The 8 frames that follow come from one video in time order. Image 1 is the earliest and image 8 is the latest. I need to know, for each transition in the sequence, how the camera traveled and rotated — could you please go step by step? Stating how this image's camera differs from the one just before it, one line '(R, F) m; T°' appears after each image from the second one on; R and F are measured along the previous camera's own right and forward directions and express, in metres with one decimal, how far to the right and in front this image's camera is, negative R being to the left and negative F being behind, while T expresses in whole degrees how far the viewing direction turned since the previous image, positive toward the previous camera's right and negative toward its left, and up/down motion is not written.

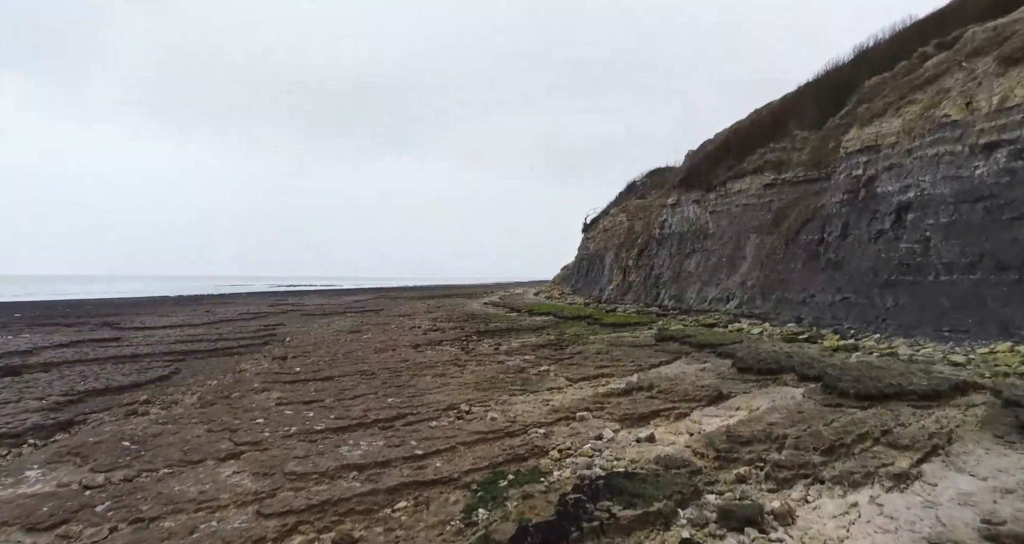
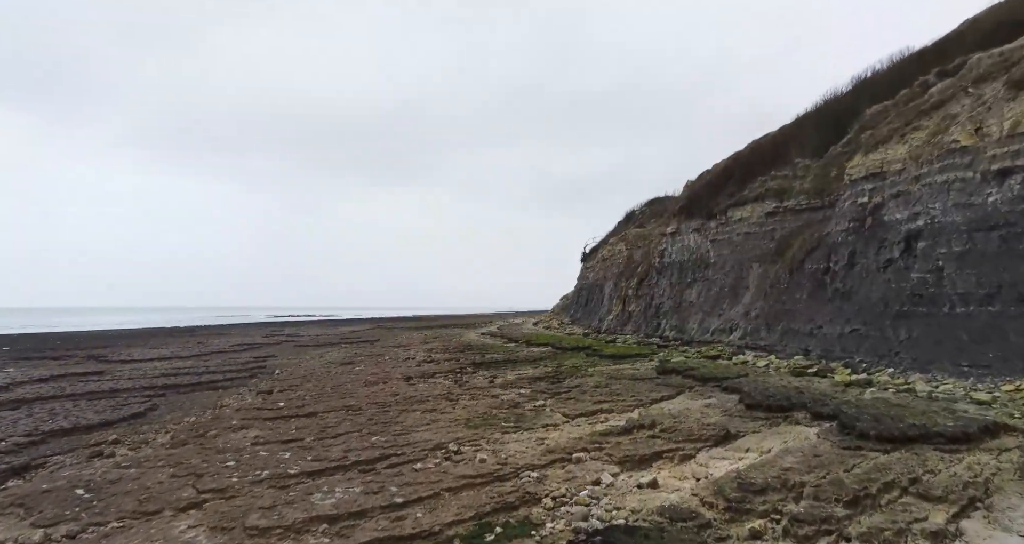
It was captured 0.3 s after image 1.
(+0.1, +0.5) m; 0°
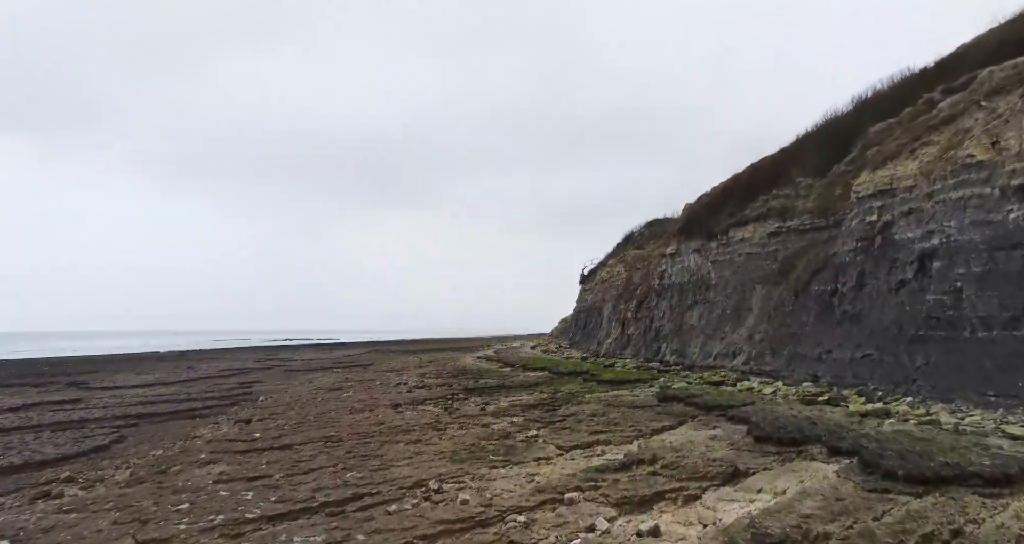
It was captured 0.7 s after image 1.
(+0.2, +0.7) m; 0°
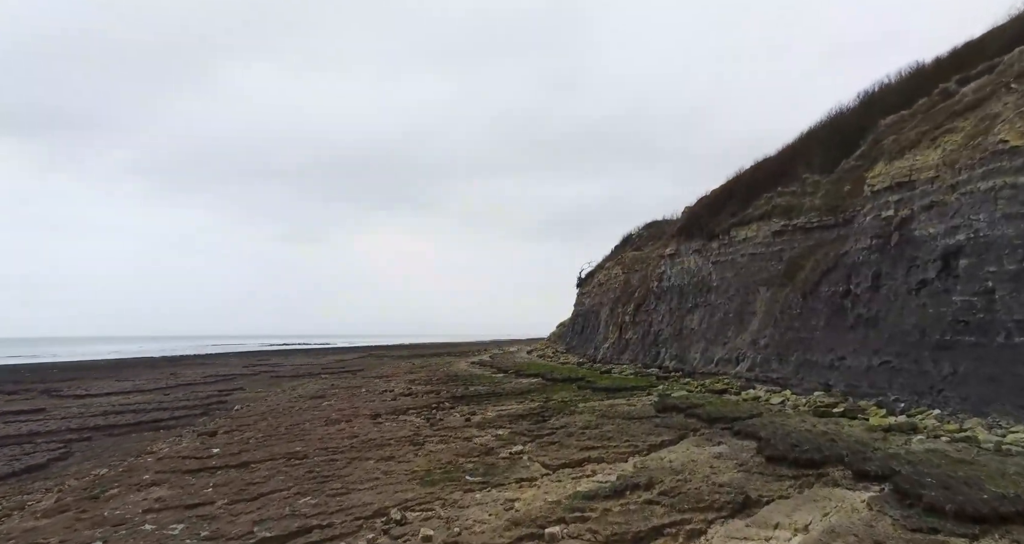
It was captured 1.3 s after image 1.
(+0.3, +1.1) m; 0°
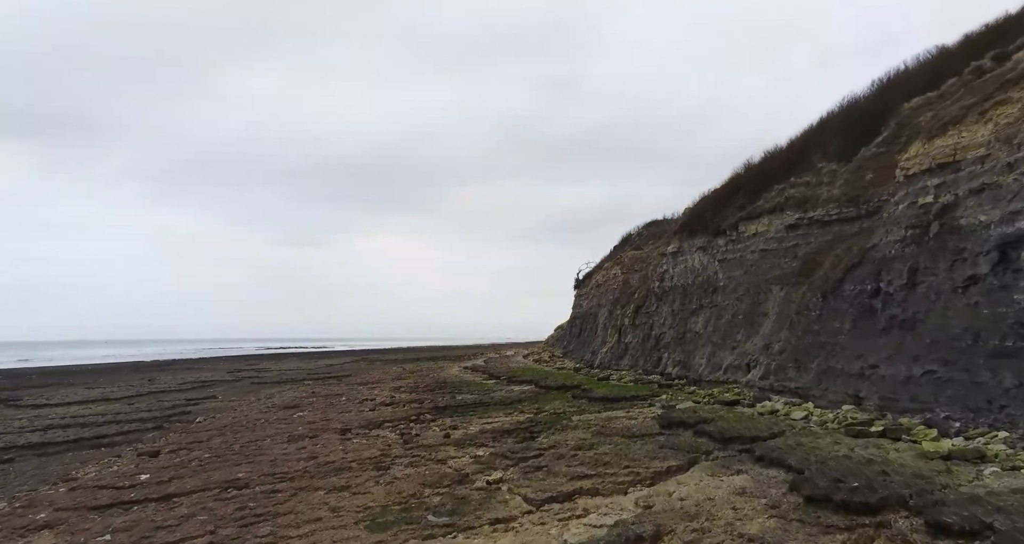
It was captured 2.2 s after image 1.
(+0.3, +1.6) m; 0°
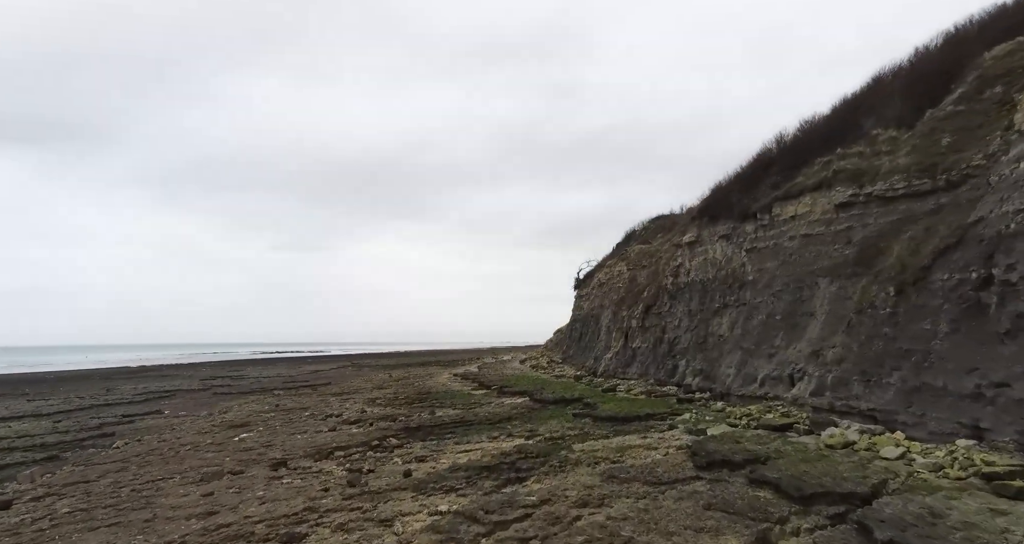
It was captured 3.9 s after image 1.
(+0.3, +3.1) m; 0°
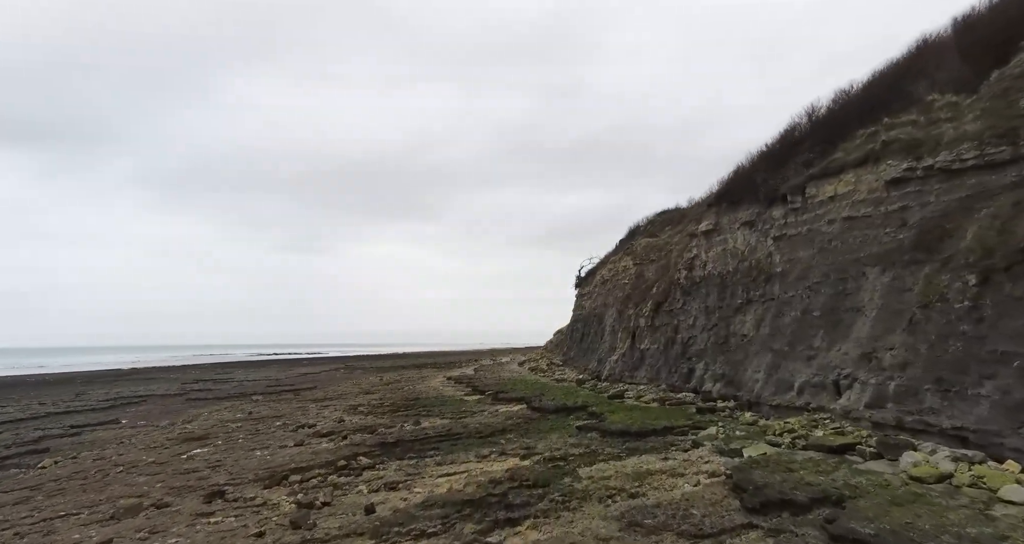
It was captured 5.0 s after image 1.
(+0.1, +2.0) m; 0°
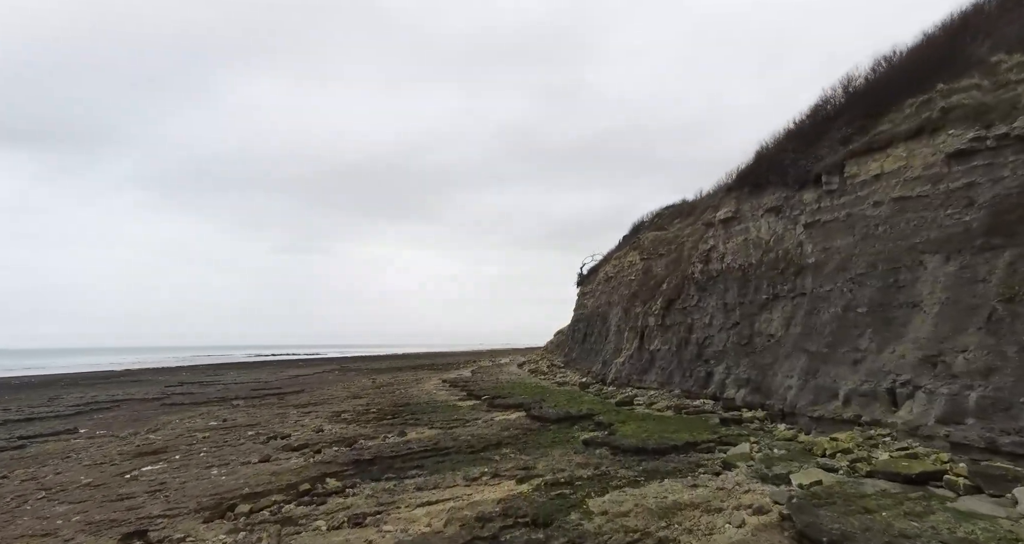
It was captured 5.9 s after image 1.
(+0.1, +1.7) m; 0°
